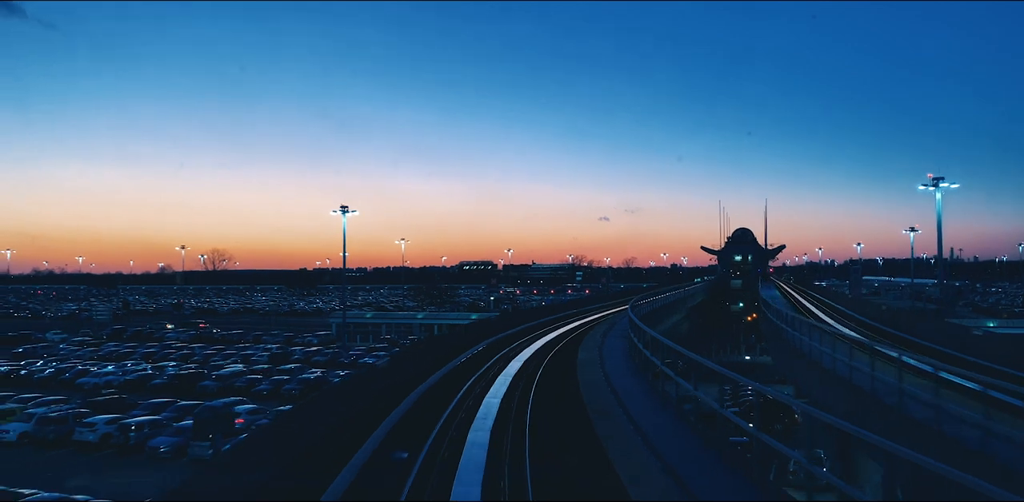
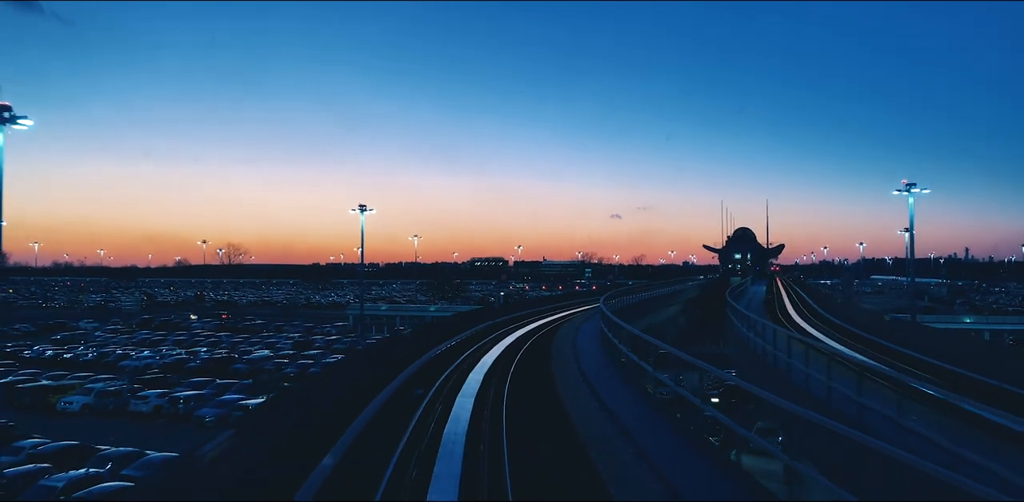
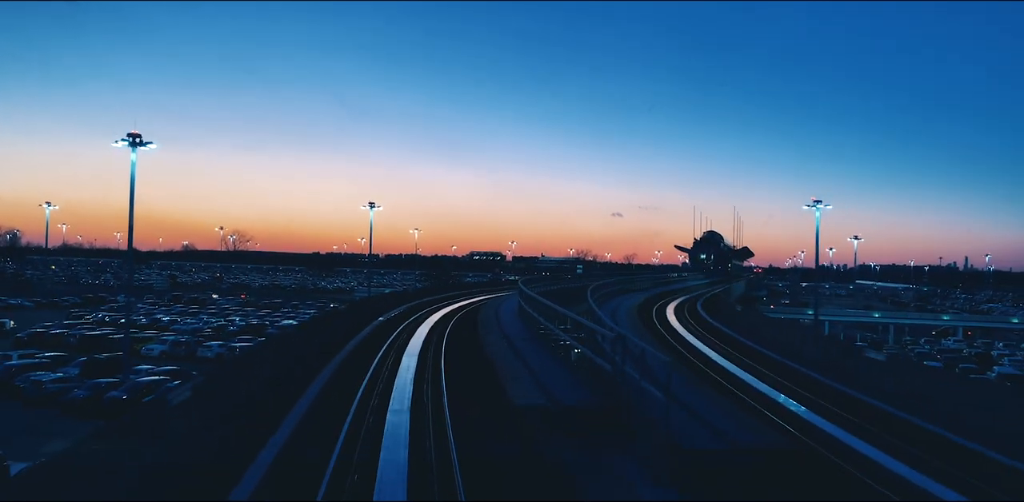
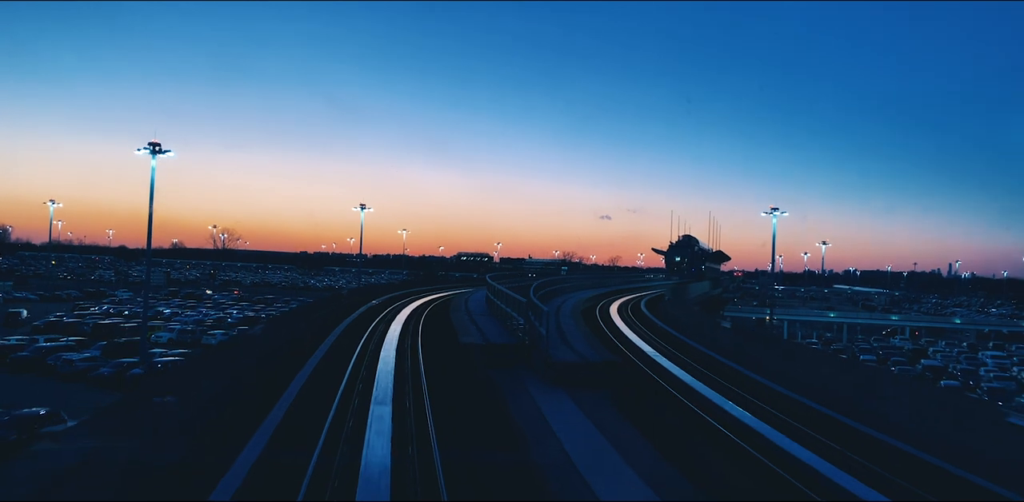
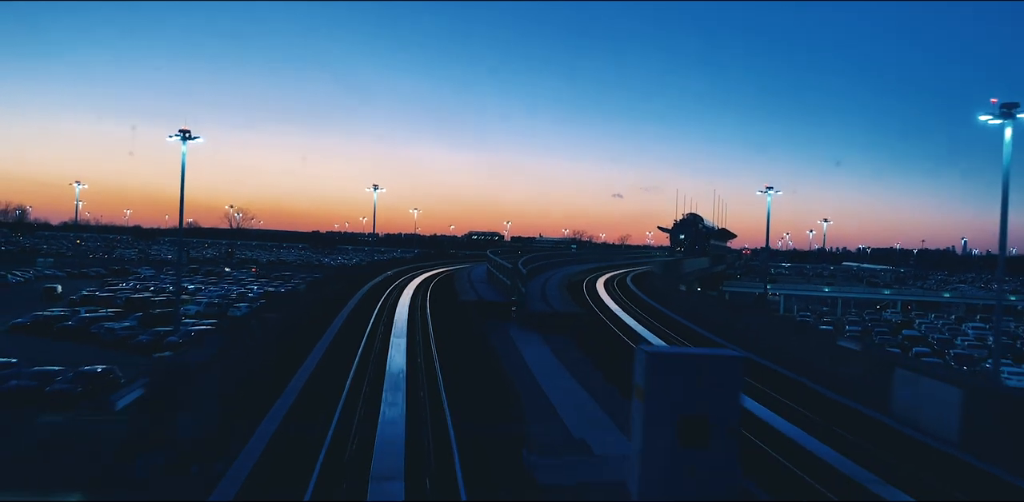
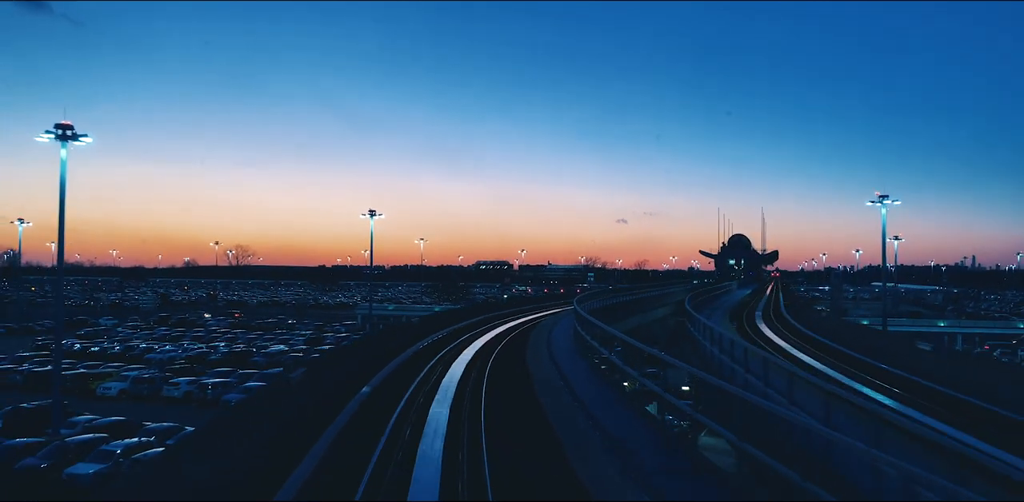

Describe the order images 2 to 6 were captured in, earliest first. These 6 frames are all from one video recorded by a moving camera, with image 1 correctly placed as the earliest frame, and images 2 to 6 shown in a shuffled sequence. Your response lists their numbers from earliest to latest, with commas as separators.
2, 6, 3, 4, 5
